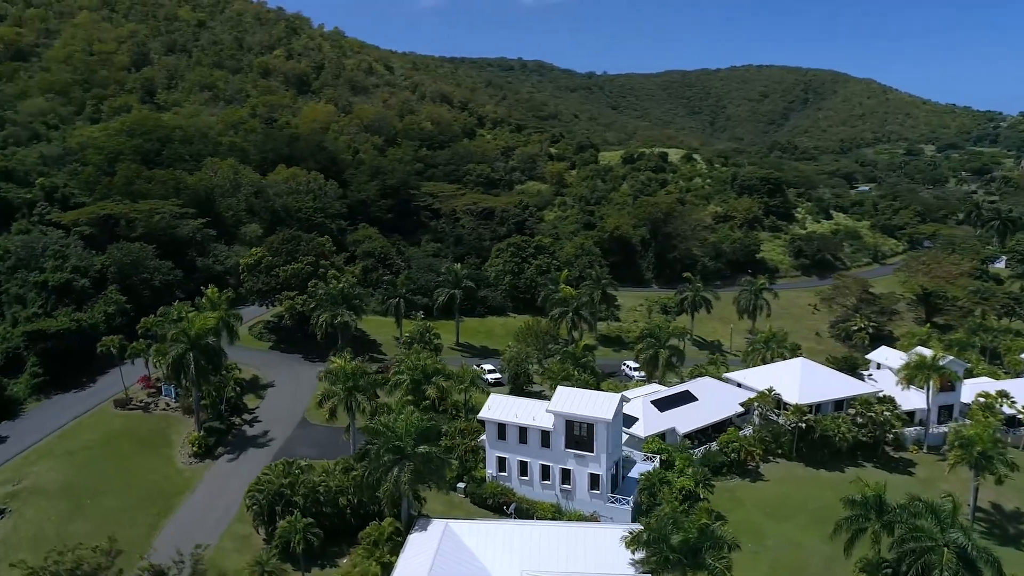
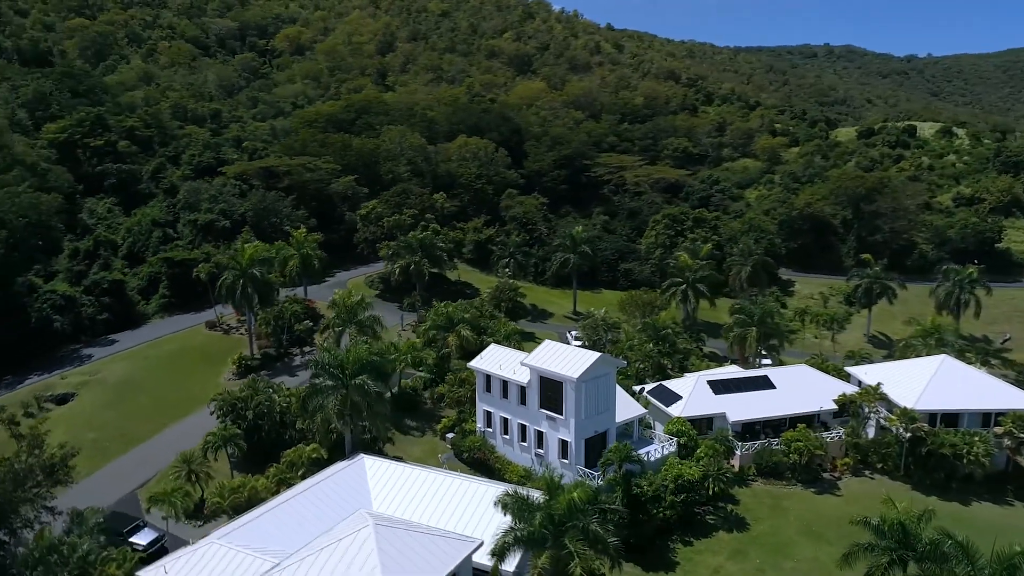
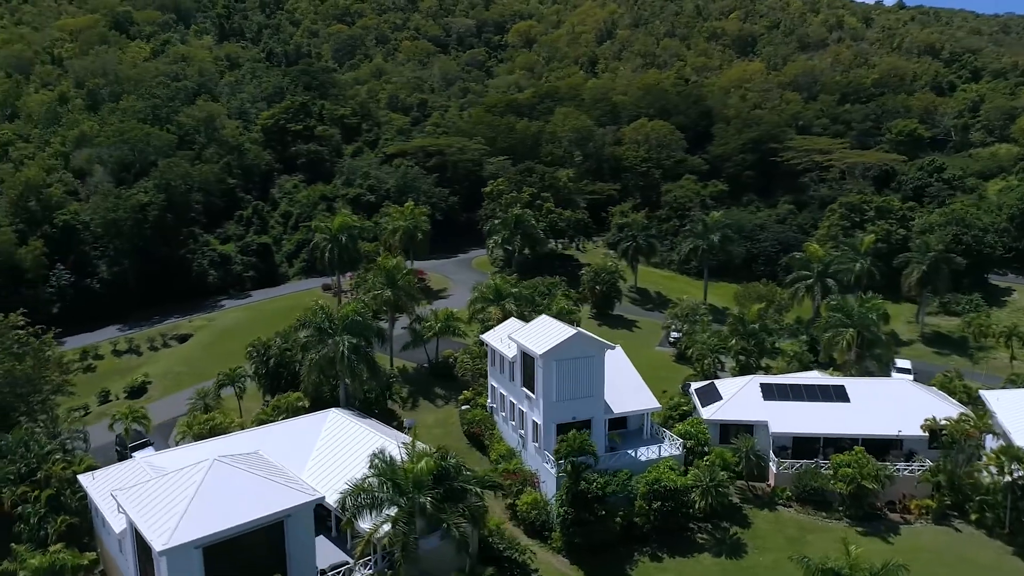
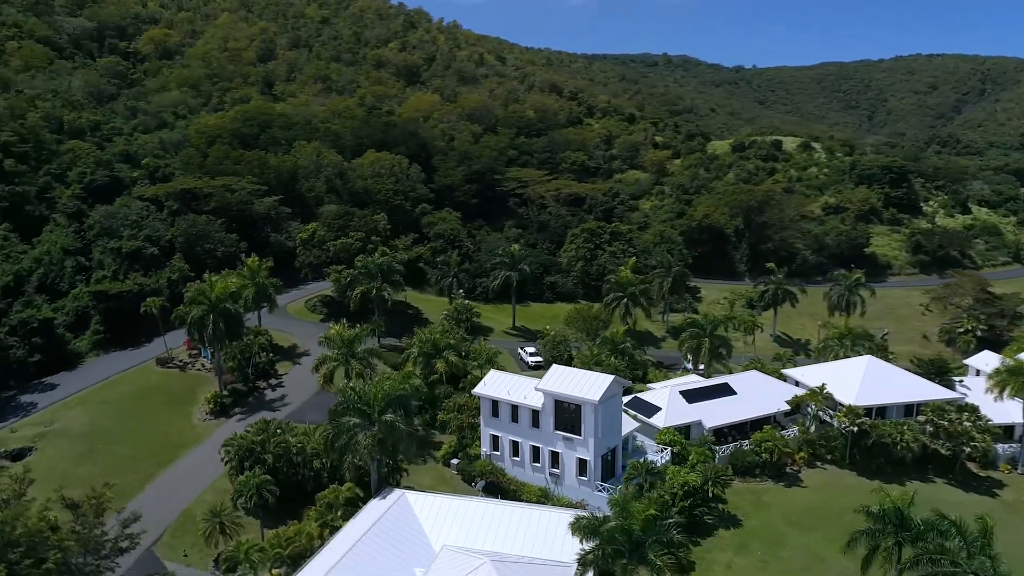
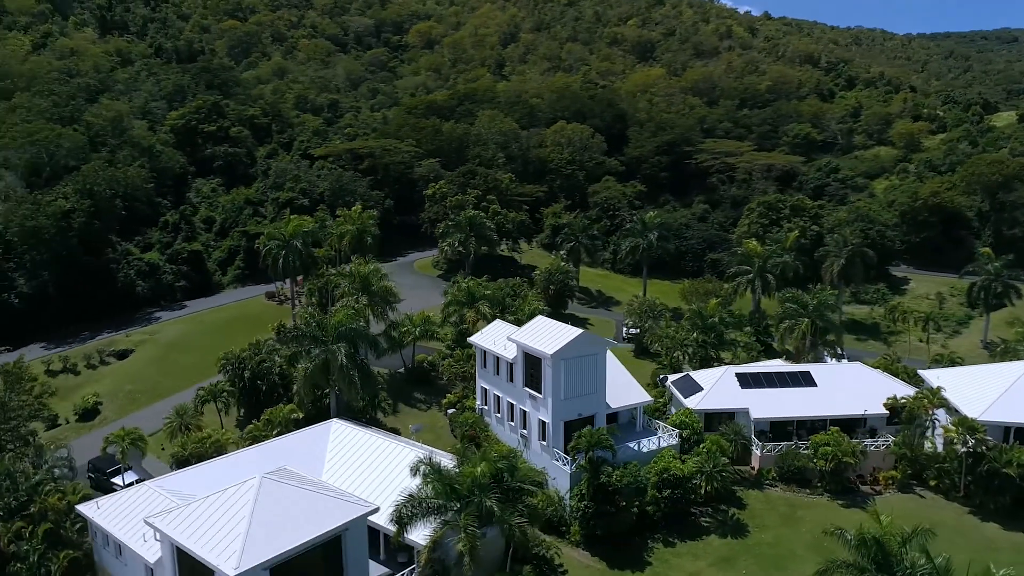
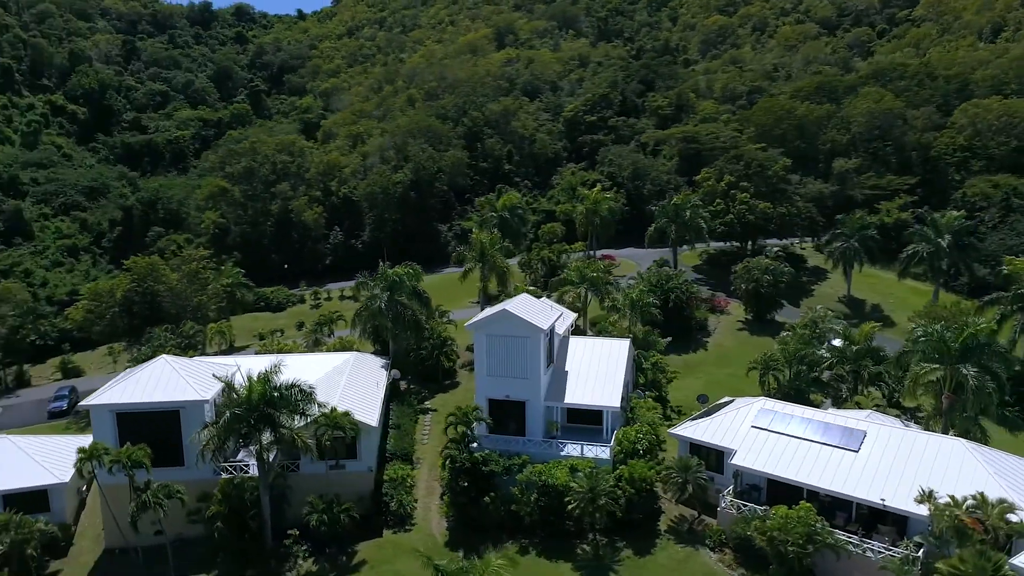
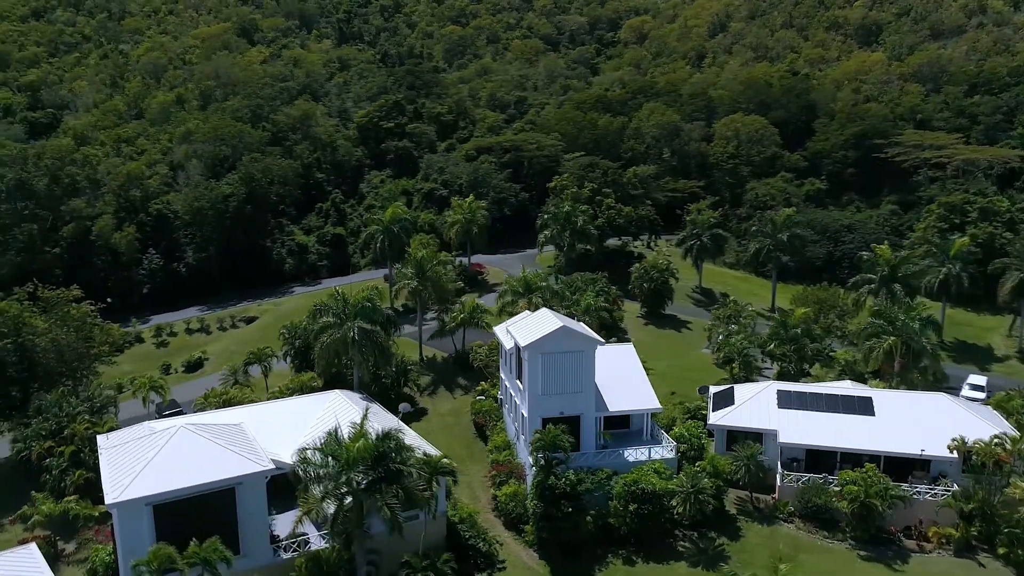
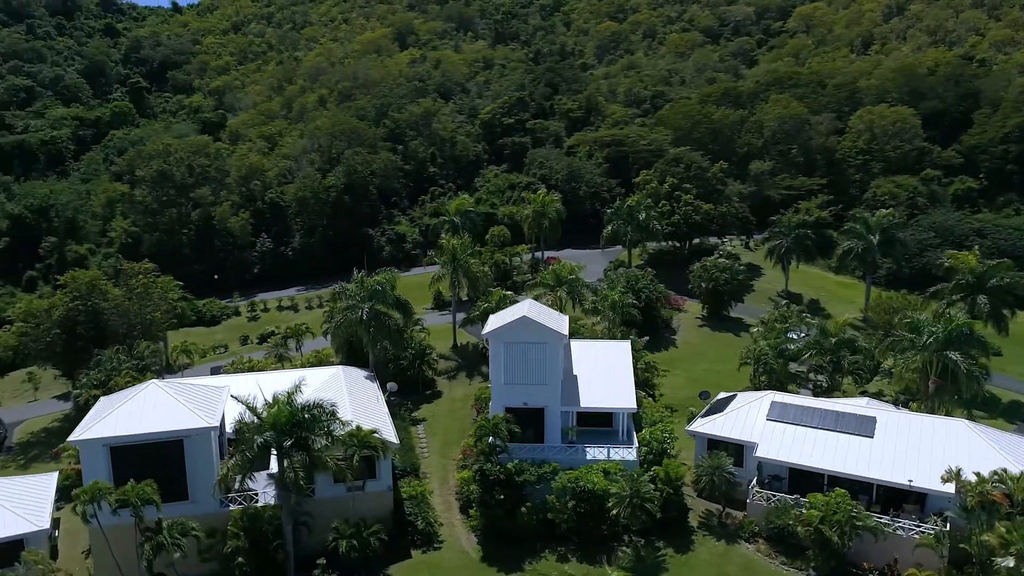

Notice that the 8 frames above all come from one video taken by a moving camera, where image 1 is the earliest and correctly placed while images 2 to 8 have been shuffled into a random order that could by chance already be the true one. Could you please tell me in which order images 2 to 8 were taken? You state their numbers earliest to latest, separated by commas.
4, 2, 5, 3, 7, 8, 6
